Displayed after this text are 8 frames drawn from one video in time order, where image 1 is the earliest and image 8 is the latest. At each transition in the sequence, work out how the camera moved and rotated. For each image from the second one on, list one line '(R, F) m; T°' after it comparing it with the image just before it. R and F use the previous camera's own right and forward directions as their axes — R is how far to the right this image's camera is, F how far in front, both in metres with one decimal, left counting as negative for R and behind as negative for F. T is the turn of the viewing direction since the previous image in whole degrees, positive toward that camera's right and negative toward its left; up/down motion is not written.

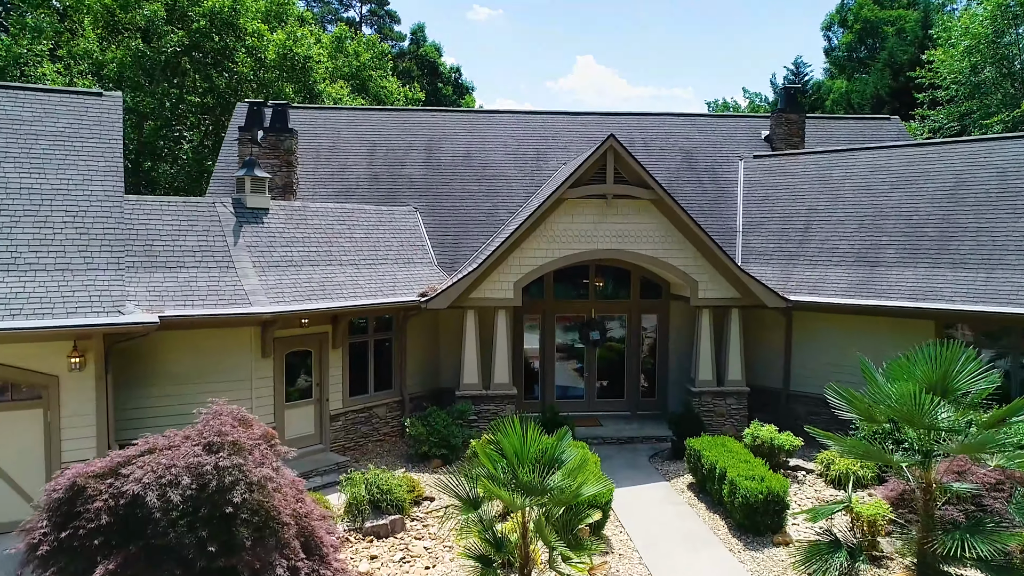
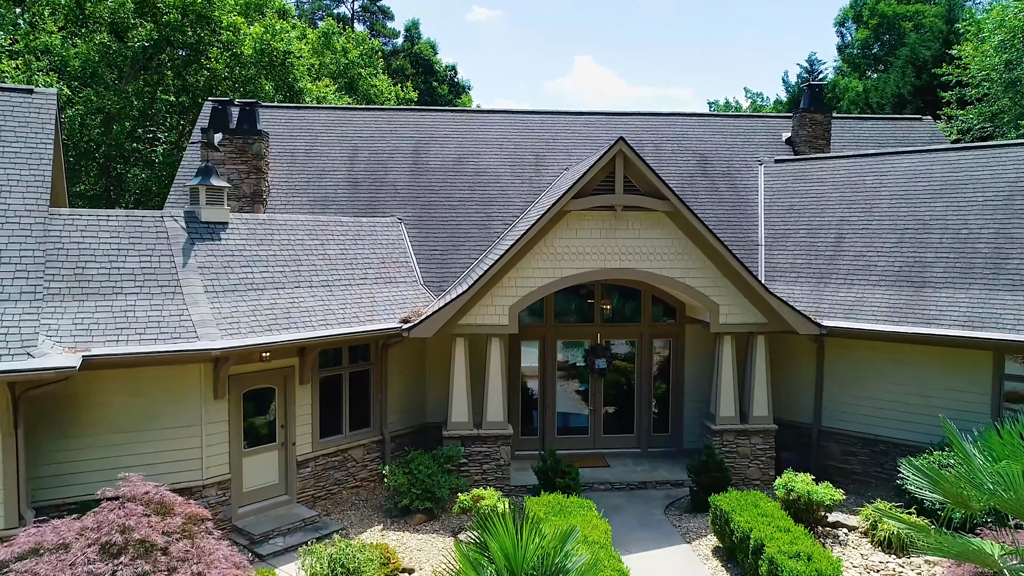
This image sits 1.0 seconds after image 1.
(+0.1, +1.7) m; 0°
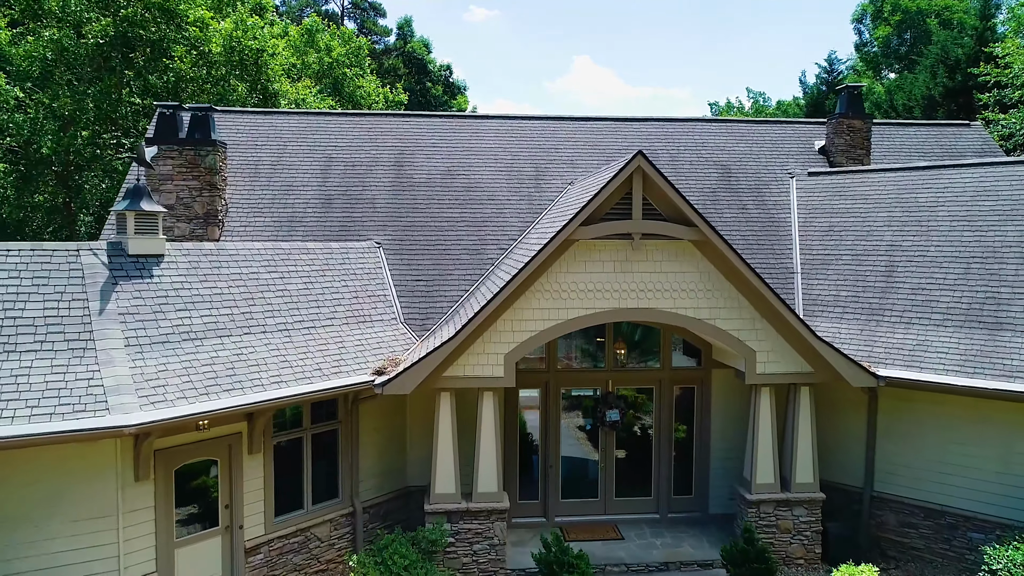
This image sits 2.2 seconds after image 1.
(0.0, +2.1) m; 0°
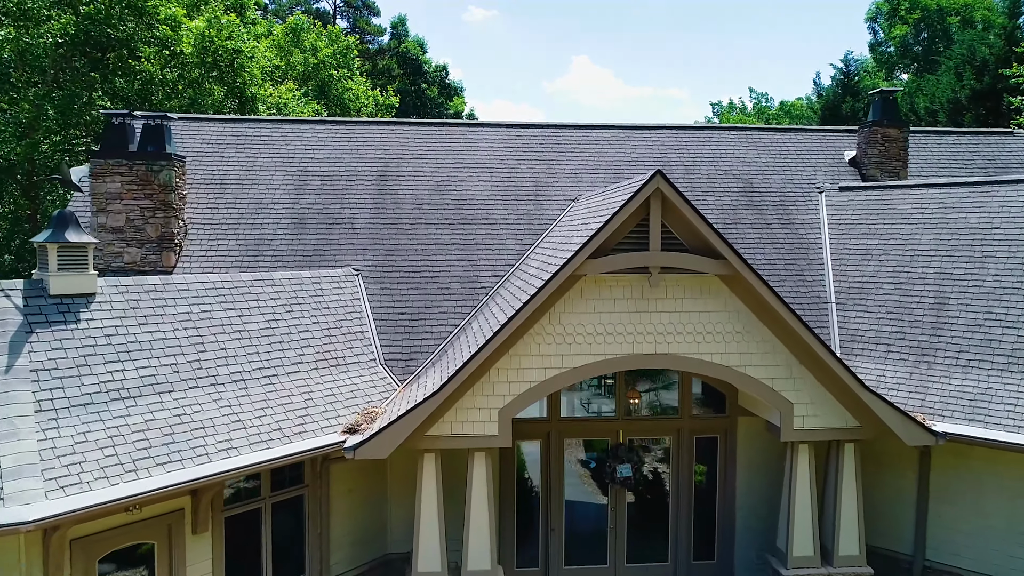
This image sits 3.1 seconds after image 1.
(0.0, +1.5) m; 0°
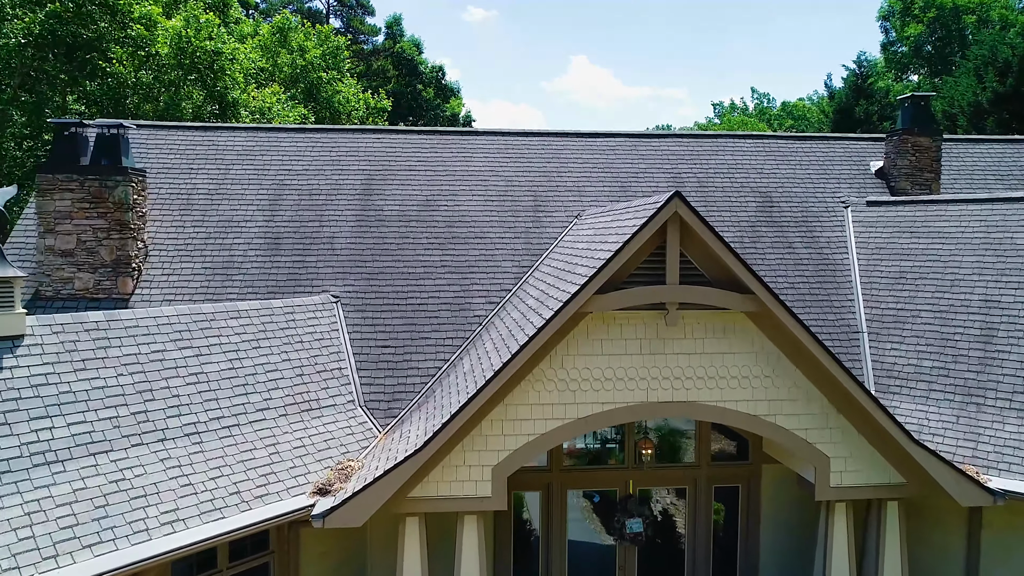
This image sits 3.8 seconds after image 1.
(0.0, +1.1) m; 0°
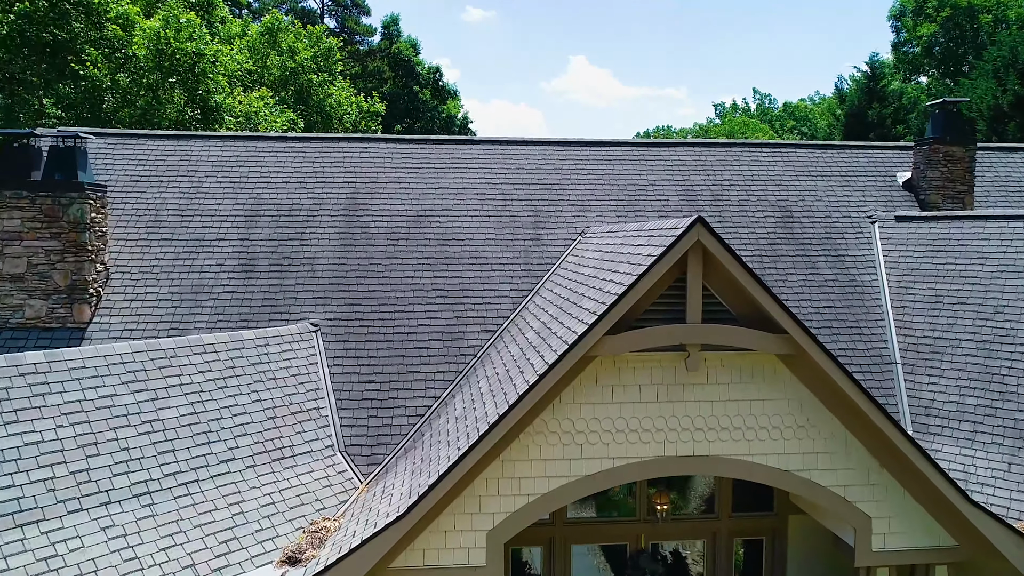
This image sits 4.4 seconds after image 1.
(0.0, +1.0) m; 0°
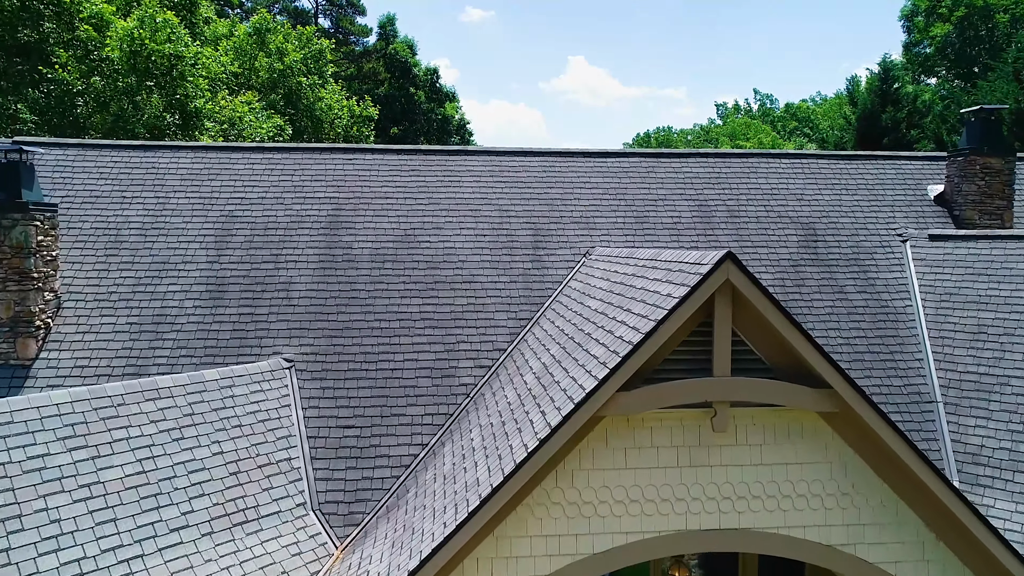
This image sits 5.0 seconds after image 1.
(0.0, +1.0) m; 0°
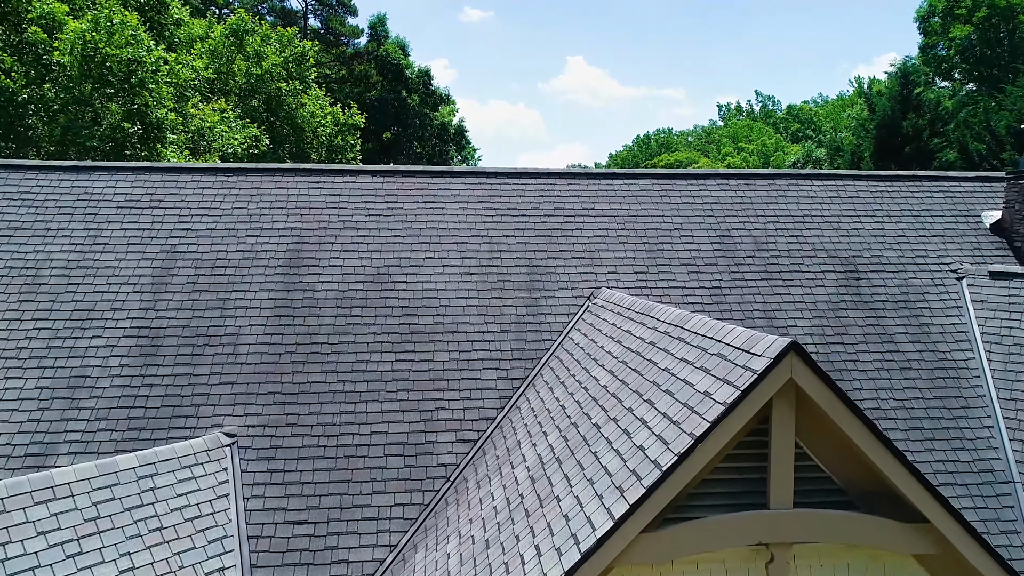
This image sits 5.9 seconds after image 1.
(+0.1, +1.4) m; 0°
